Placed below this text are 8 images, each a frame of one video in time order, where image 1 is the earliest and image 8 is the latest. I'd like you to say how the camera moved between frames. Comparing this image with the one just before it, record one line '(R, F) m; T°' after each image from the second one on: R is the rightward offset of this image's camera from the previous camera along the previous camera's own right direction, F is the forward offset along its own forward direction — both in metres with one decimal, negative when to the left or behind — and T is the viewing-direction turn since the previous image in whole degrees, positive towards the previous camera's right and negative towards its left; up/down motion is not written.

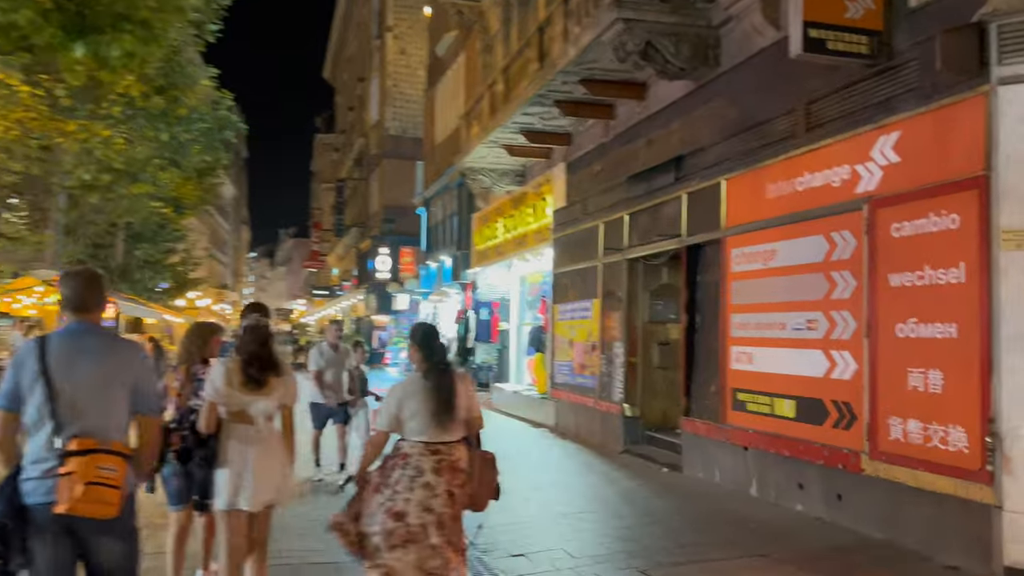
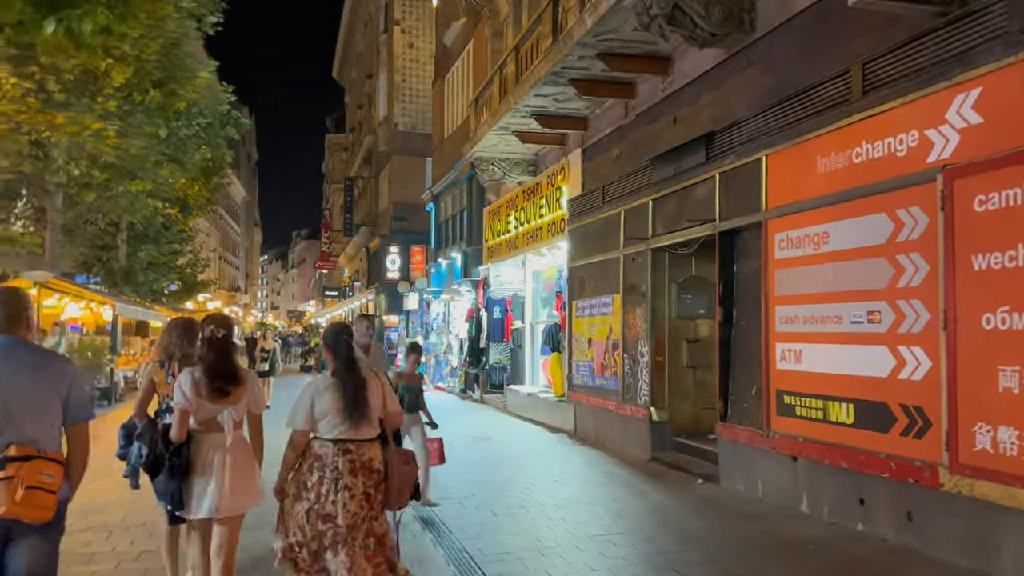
(0.0, +1.1) m; -1°
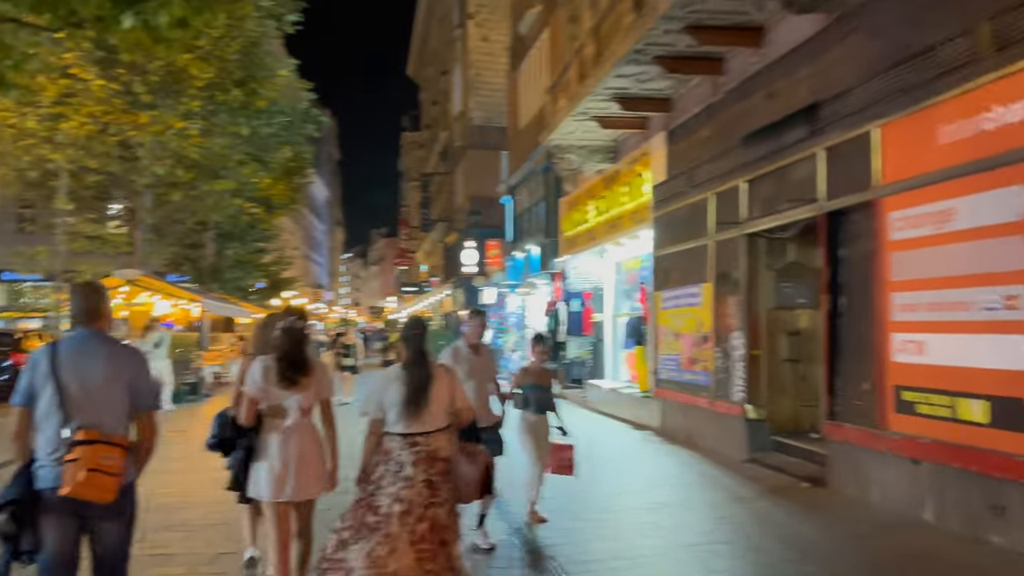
(-0.1, +0.5) m; -5°
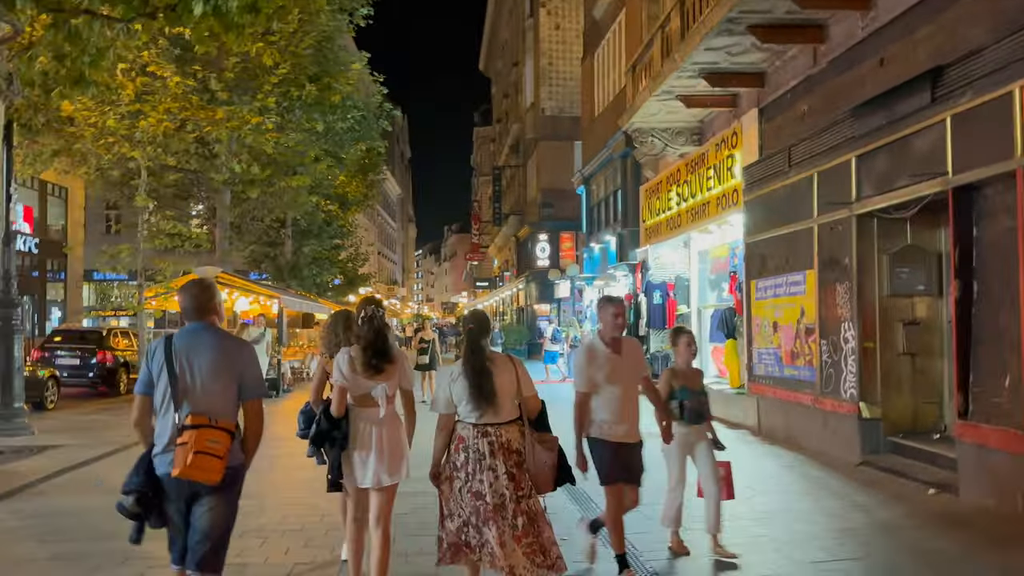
(-0.2, +0.6) m; -5°
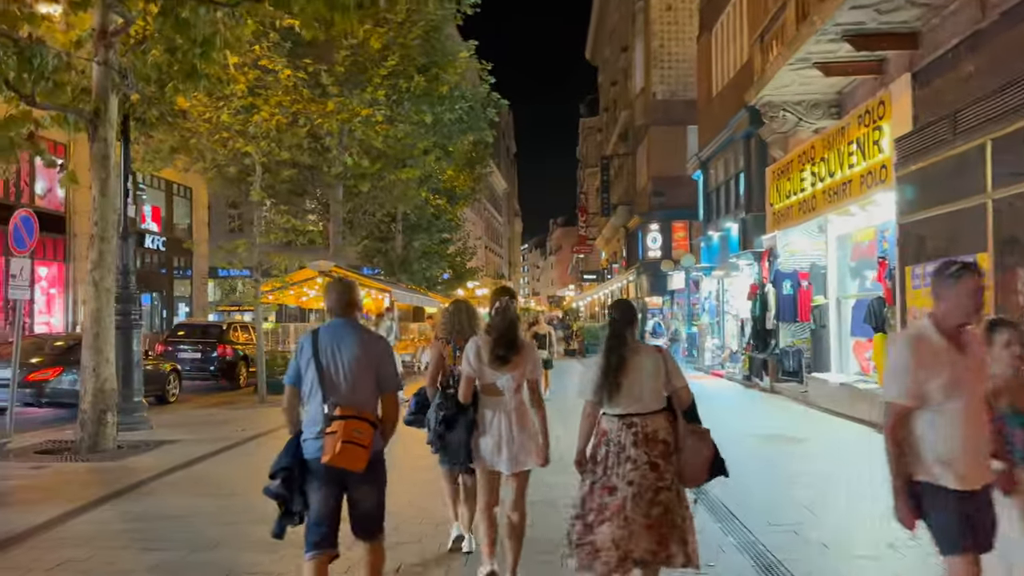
(-0.2, +0.8) m; -7°
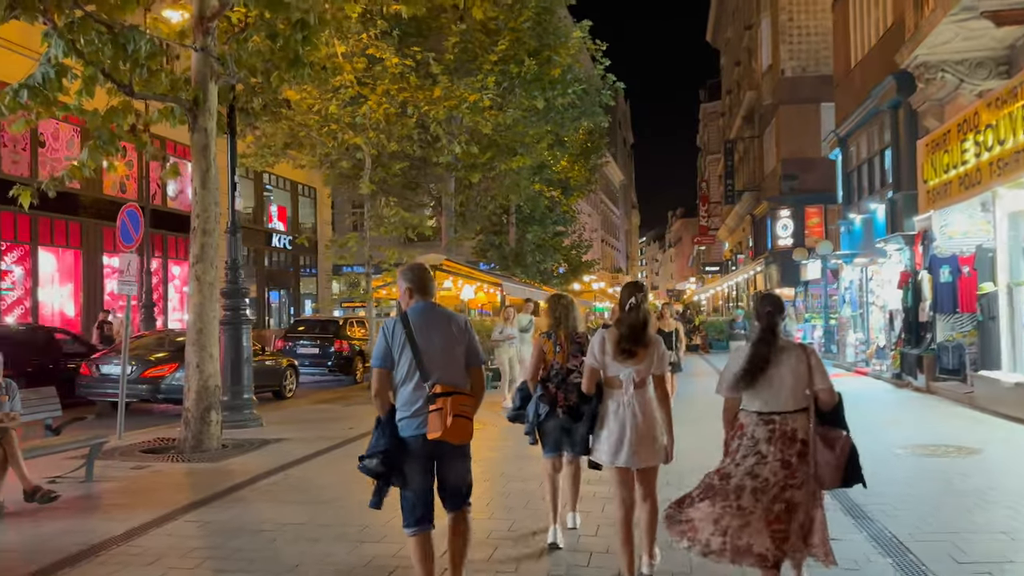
(0.0, +0.9) m; -8°
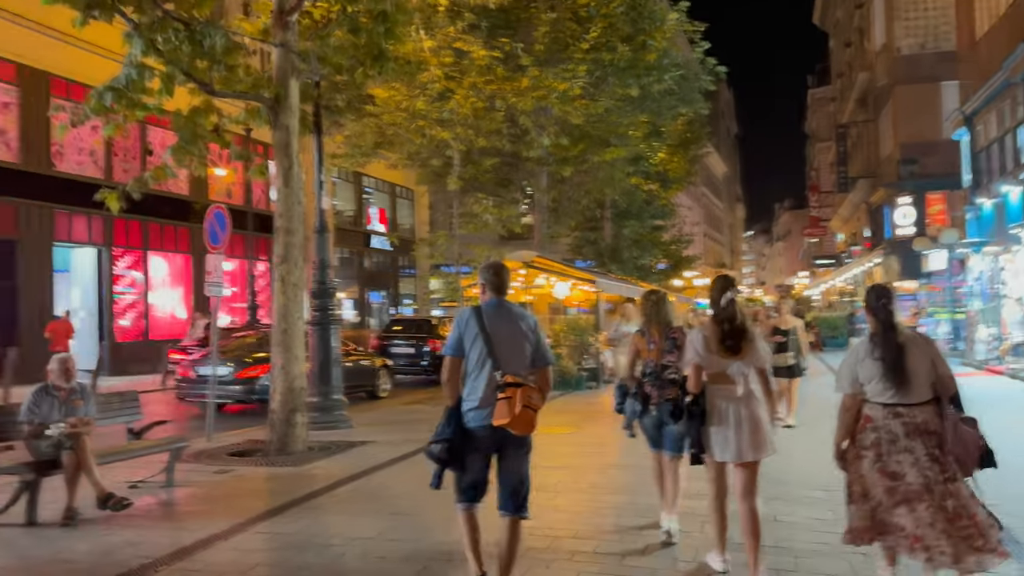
(+0.1, +0.6) m; -7°
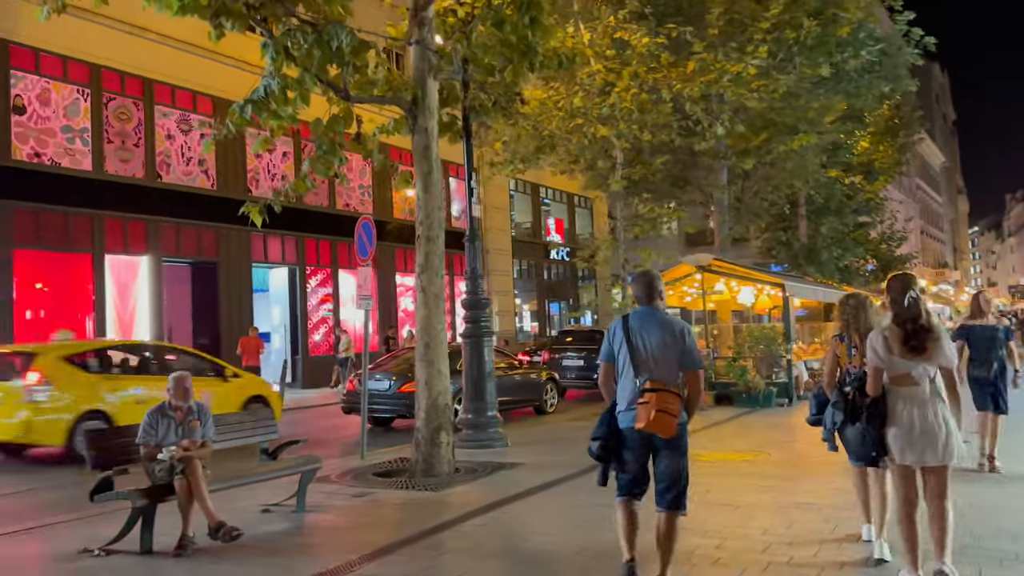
(+0.3, +1.0) m; -13°
